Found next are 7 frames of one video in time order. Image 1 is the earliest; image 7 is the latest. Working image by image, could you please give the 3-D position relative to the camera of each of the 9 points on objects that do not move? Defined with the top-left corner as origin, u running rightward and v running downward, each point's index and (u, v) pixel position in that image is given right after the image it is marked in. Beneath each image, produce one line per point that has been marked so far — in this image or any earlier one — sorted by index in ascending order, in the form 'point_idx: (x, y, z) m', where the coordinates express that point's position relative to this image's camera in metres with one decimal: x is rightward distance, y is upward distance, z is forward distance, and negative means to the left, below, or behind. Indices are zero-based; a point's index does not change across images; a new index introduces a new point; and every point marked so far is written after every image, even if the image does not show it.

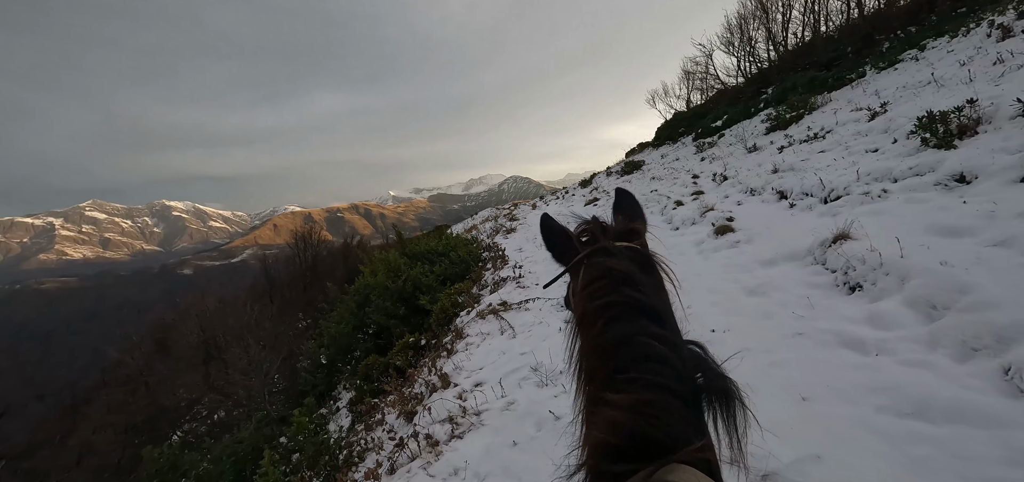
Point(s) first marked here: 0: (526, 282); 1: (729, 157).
0: (+0.2, -0.7, +7.7) m
1: (+6.1, +2.4, +12.1) m
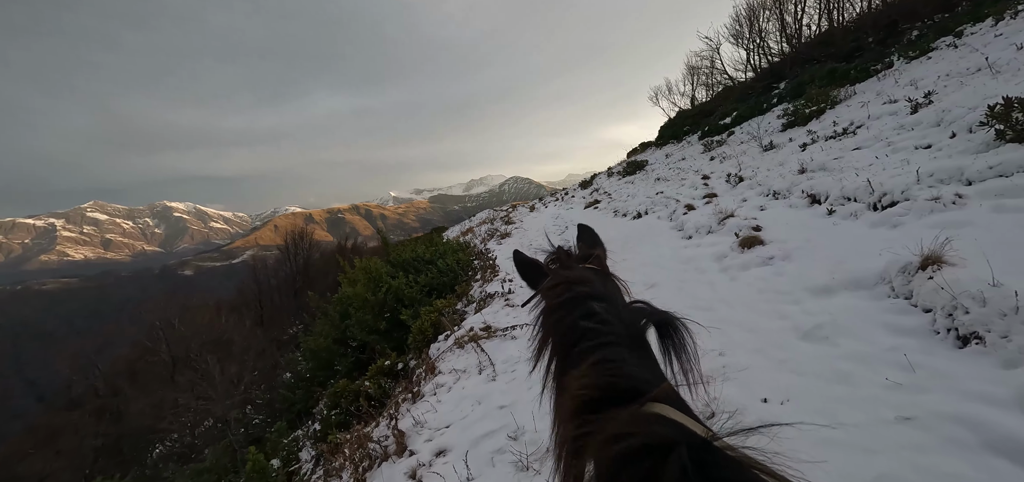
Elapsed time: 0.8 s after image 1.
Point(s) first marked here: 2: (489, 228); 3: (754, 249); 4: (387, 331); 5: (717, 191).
0: (0.0, -0.9, +6.7) m
1: (+5.9, +2.2, +11.1) m
2: (-1.0, +0.5, +18.8) m
3: (+2.8, -0.1, +5.0) m
4: (-2.8, -2.0, +9.7) m
5: (+4.4, +1.1, +9.3) m
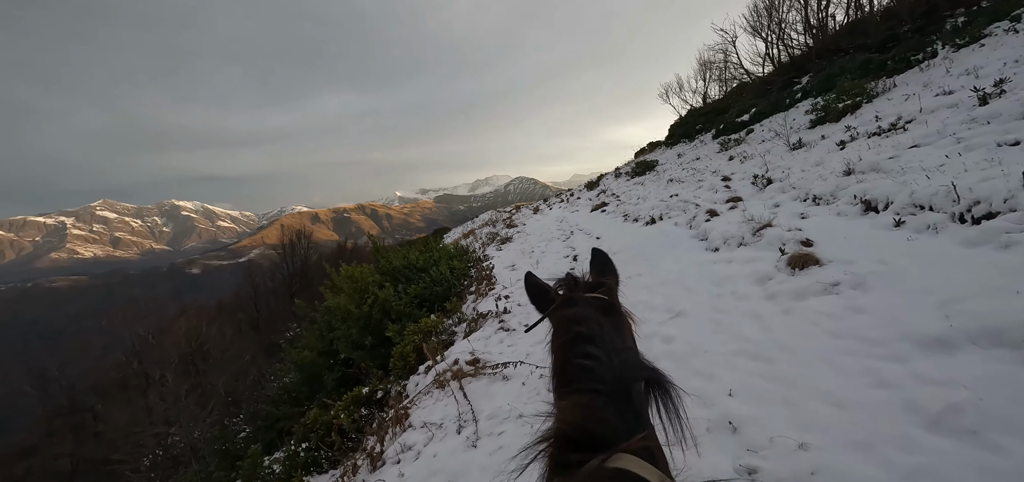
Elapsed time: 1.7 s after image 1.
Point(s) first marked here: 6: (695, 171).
0: (0.0, -1.1, +5.7) m
1: (+5.9, +2.0, +10.0) m
2: (-0.9, +0.4, +17.8) m
3: (+2.7, -0.3, +4.0) m
4: (-2.8, -2.1, +8.8) m
5: (+4.4, +0.9, +8.3) m
6: (+5.3, +2.0, +12.4) m
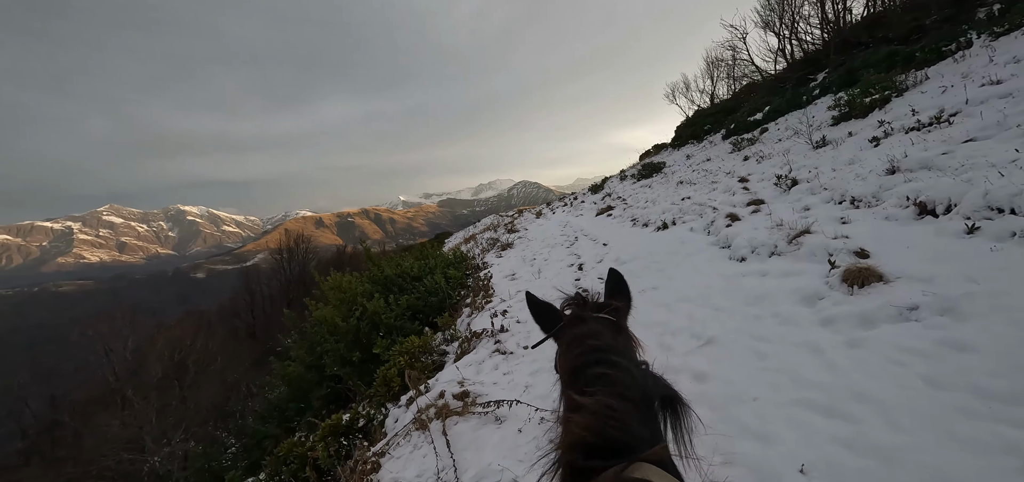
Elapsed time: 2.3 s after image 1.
0: (-0.1, -1.2, +4.9) m
1: (+5.9, +1.8, +9.2) m
2: (-0.8, +0.1, +17.1) m
3: (+2.7, -0.4, +3.2) m
4: (-2.8, -2.3, +8.1) m
5: (+4.4, +0.8, +7.5) m
6: (+5.3, +1.9, +11.7) m
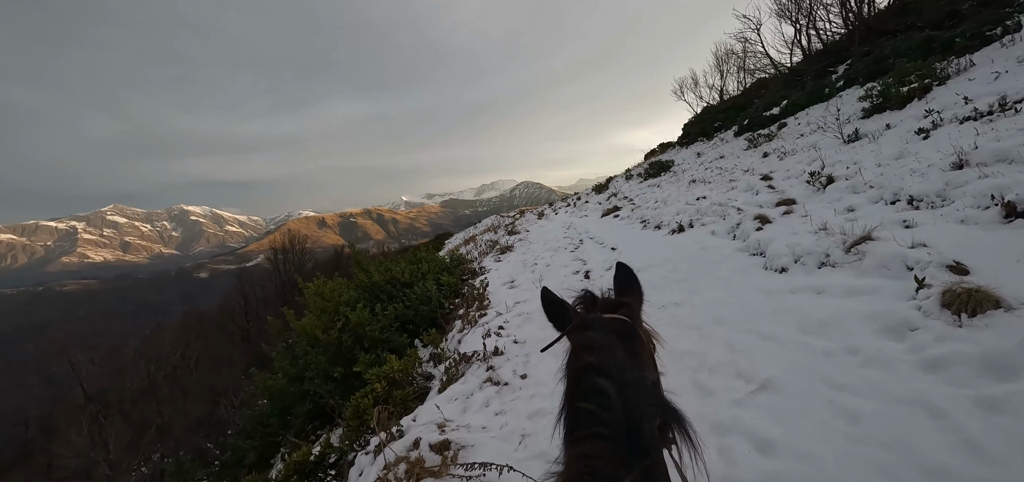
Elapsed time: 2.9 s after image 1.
0: (-0.1, -1.3, +4.1) m
1: (+5.9, +1.8, +8.4) m
2: (-0.8, +0.1, +16.3) m
3: (+2.6, -0.4, +2.4) m
4: (-2.8, -2.3, +7.2) m
5: (+4.4, +0.7, +6.7) m
6: (+5.3, +1.8, +10.8) m
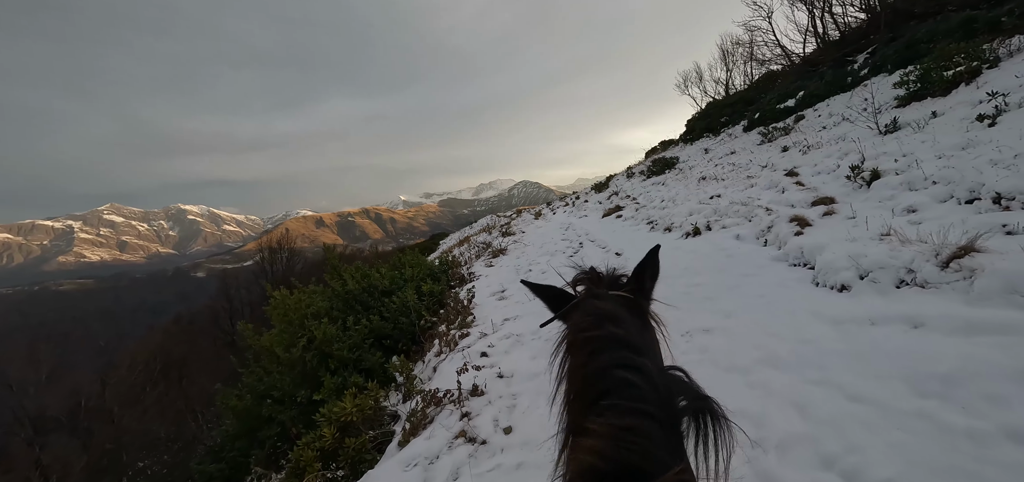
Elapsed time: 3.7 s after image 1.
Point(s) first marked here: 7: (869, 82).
0: (-0.2, -1.3, +3.1) m
1: (+5.7, +1.7, +7.4) m
2: (-1.0, 0.0, +15.3) m
3: (+2.5, -0.5, +1.4) m
4: (-3.0, -2.4, +6.2) m
5: (+4.2, +0.6, +5.7) m
6: (+5.1, +1.7, +9.8) m
7: (+7.8, +3.5, +9.5) m
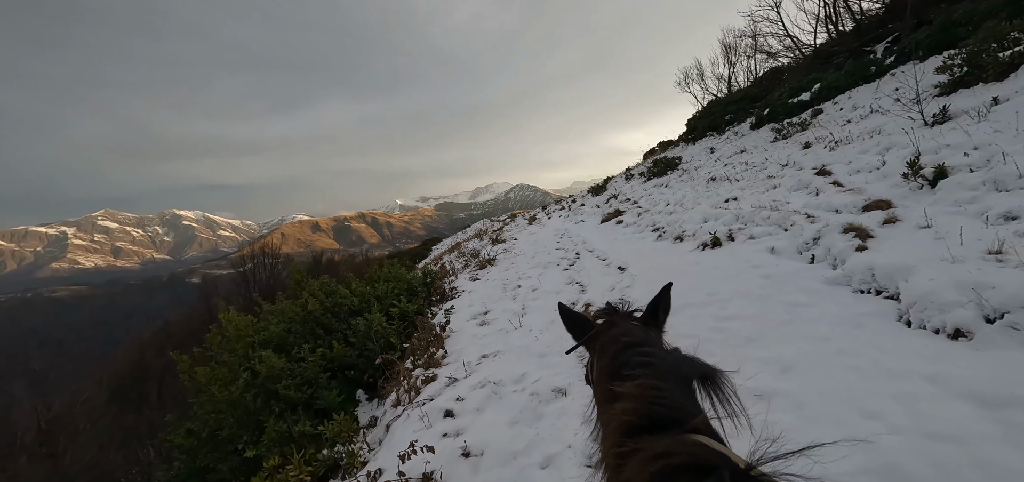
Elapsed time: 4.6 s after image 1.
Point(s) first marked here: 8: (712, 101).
0: (-0.4, -1.5, +2.0) m
1: (+5.5, +1.5, +6.4) m
2: (-1.3, -0.2, +14.2) m
3: (+2.3, -0.6, +0.3) m
4: (-3.2, -2.6, +5.1) m
5: (+4.0, +0.5, +4.6) m
6: (+4.9, +1.5, +8.8) m
7: (+7.6, +3.3, +8.4) m
8: (+9.0, +6.2, +19.4) m
